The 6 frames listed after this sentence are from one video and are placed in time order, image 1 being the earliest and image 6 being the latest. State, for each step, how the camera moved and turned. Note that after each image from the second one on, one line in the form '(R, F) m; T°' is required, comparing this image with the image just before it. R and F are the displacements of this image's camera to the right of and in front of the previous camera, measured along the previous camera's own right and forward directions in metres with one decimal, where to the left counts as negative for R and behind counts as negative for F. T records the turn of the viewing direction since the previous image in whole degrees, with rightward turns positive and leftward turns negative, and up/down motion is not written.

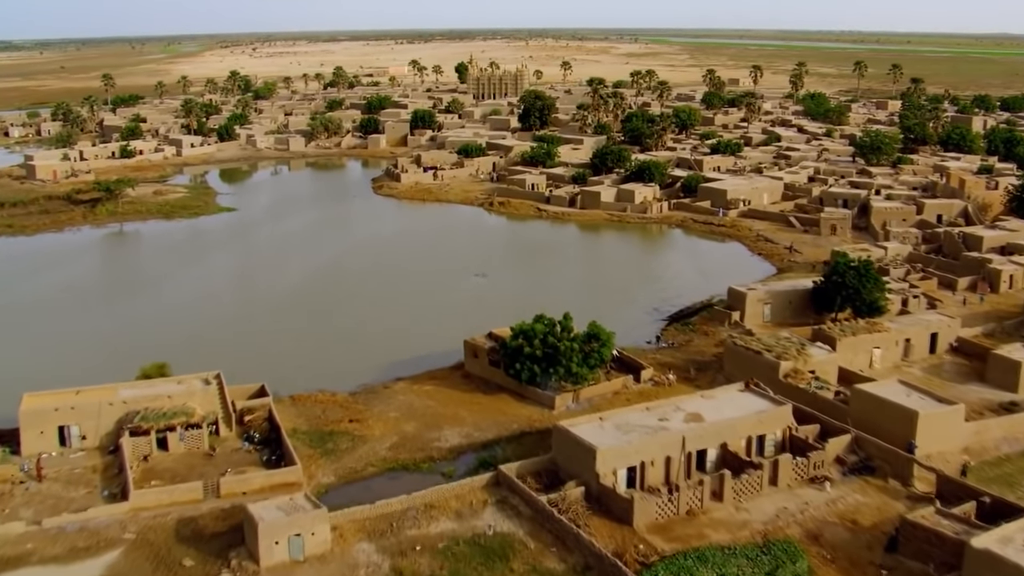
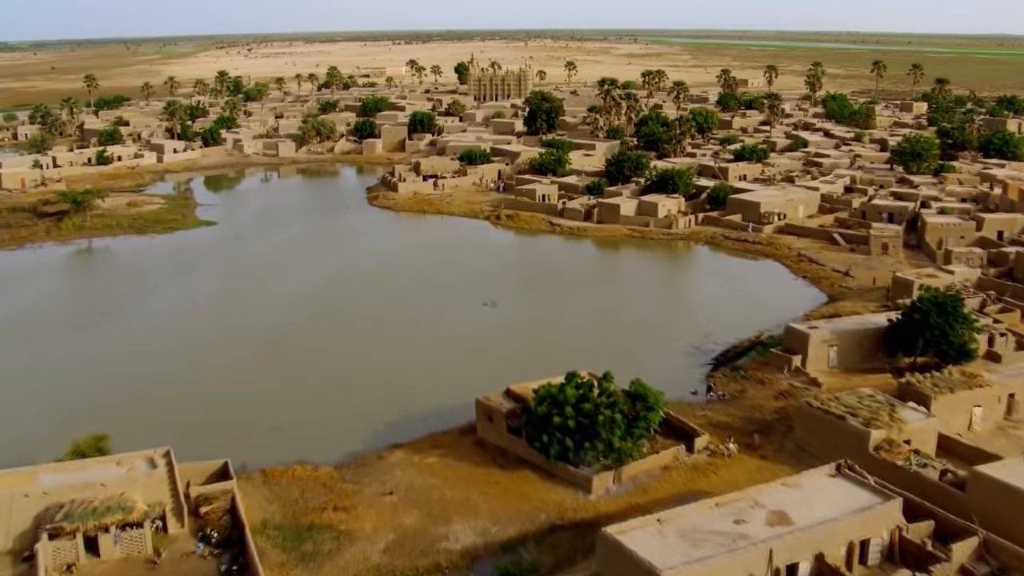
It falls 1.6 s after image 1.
(-0.6, +4.5) m; 0°
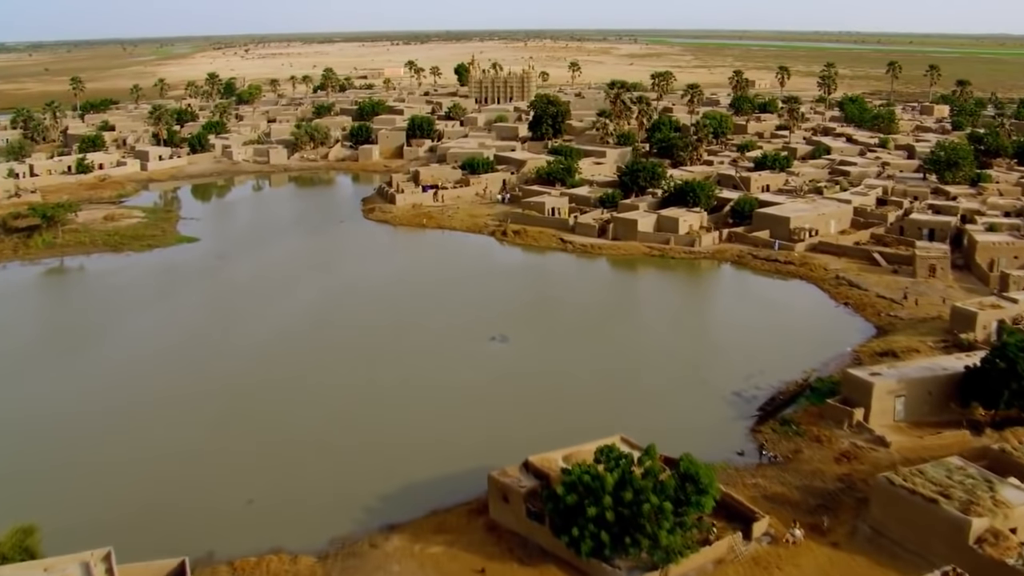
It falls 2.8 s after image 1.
(-0.4, +3.4) m; 0°
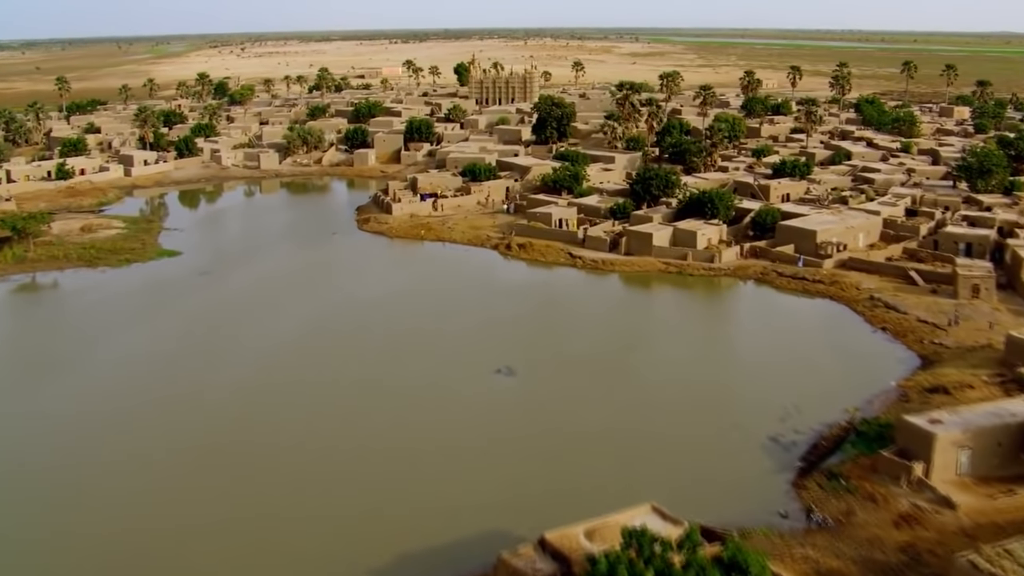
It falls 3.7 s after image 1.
(-0.2, +2.8) m; 0°
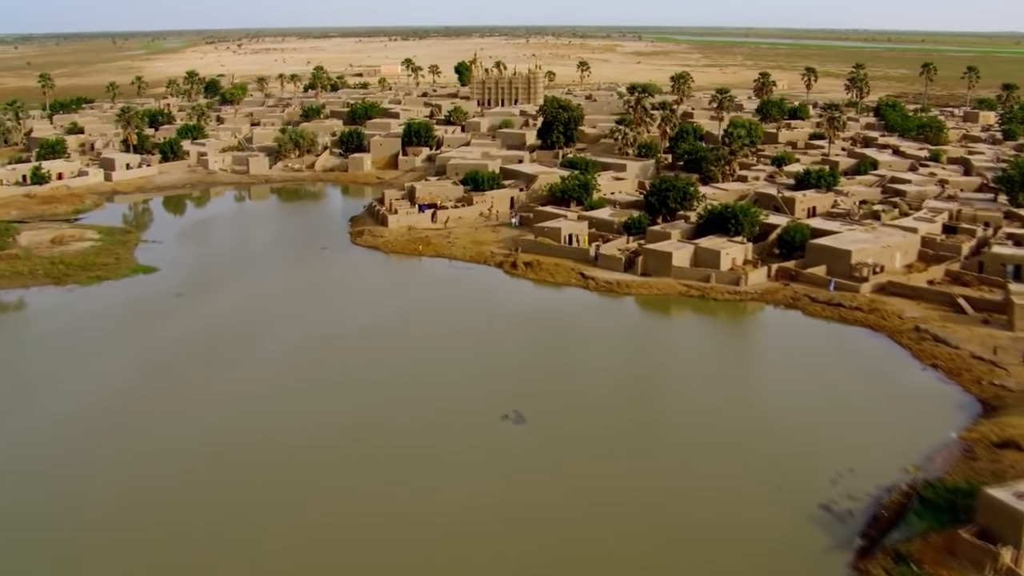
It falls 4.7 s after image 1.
(-0.3, +3.1) m; 0°
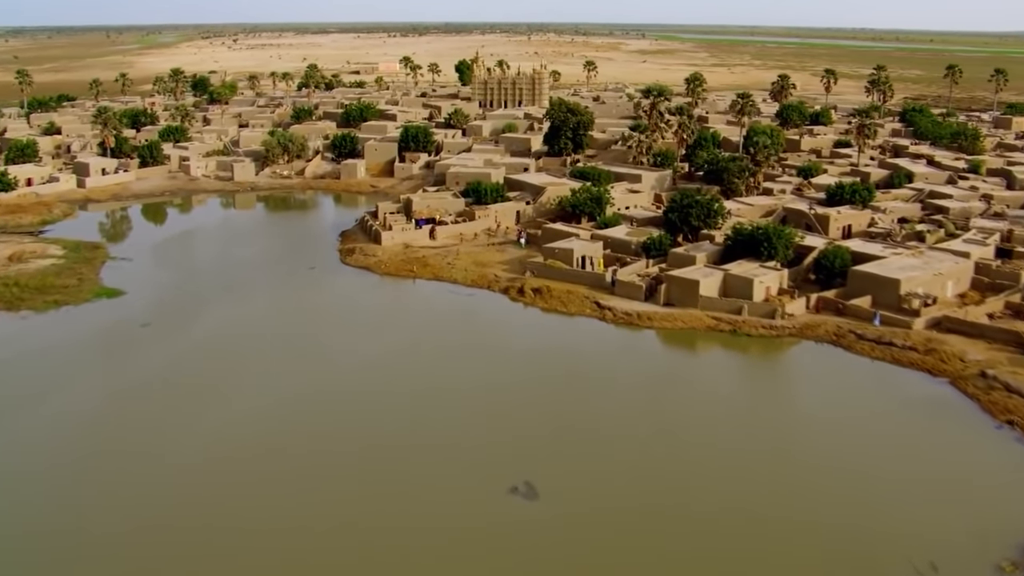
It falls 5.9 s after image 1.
(-0.3, +3.6) m; 0°
